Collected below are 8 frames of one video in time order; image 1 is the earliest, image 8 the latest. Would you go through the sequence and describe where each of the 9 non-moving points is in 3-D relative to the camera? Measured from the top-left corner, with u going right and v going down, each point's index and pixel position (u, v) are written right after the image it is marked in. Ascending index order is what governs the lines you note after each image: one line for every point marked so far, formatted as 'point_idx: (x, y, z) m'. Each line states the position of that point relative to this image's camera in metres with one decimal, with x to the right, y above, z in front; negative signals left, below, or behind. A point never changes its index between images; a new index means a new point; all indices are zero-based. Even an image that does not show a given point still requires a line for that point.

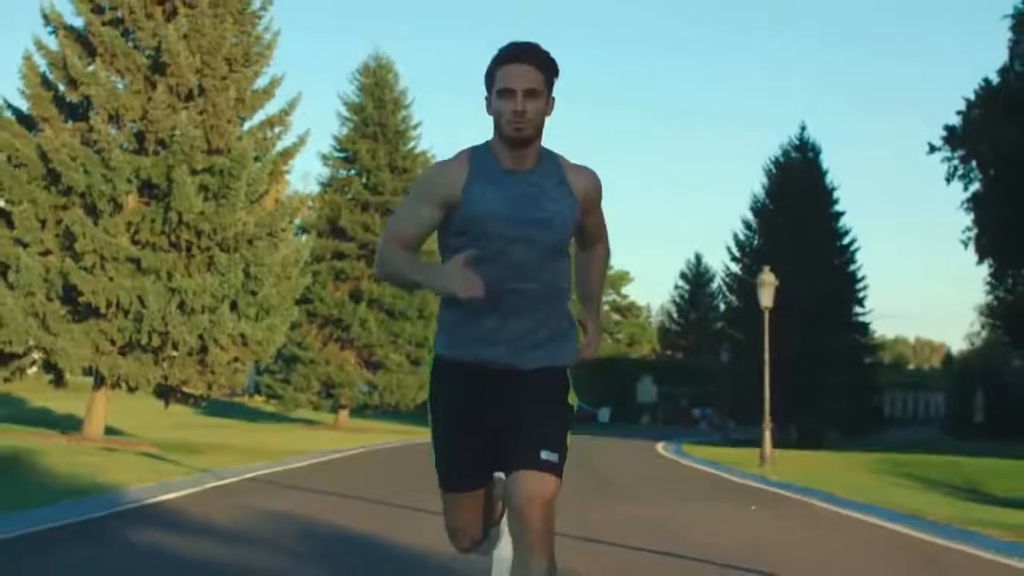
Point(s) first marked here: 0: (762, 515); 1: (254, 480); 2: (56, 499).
0: (+3.5, -3.1, +19.6) m
1: (-3.2, -2.5, +18.7) m
2: (-5.1, -2.3, +15.6) m
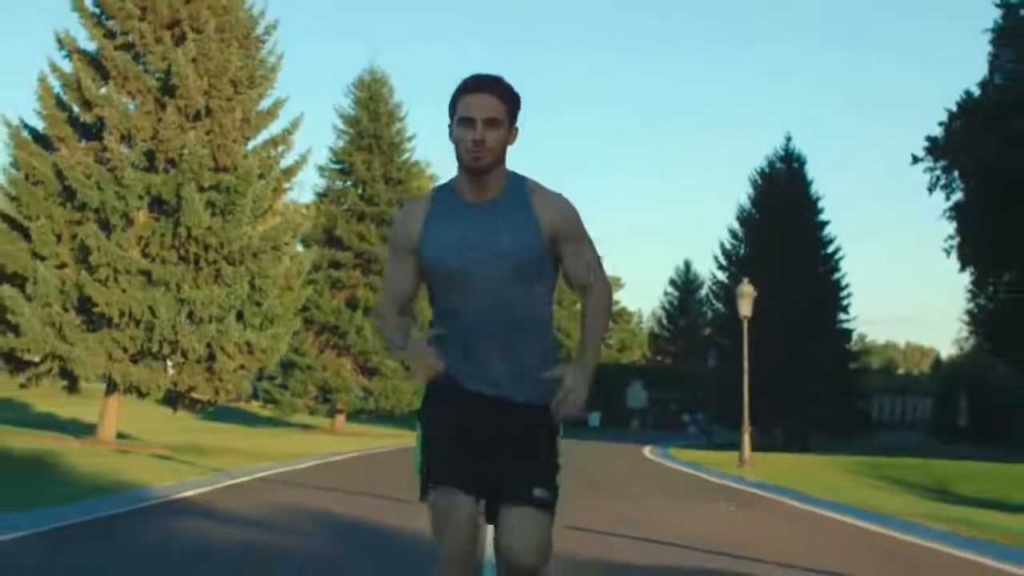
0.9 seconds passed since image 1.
0: (+3.4, -3.3, +21.2) m
1: (-3.4, -2.7, +20.2) m
2: (-5.2, -2.5, +17.1) m
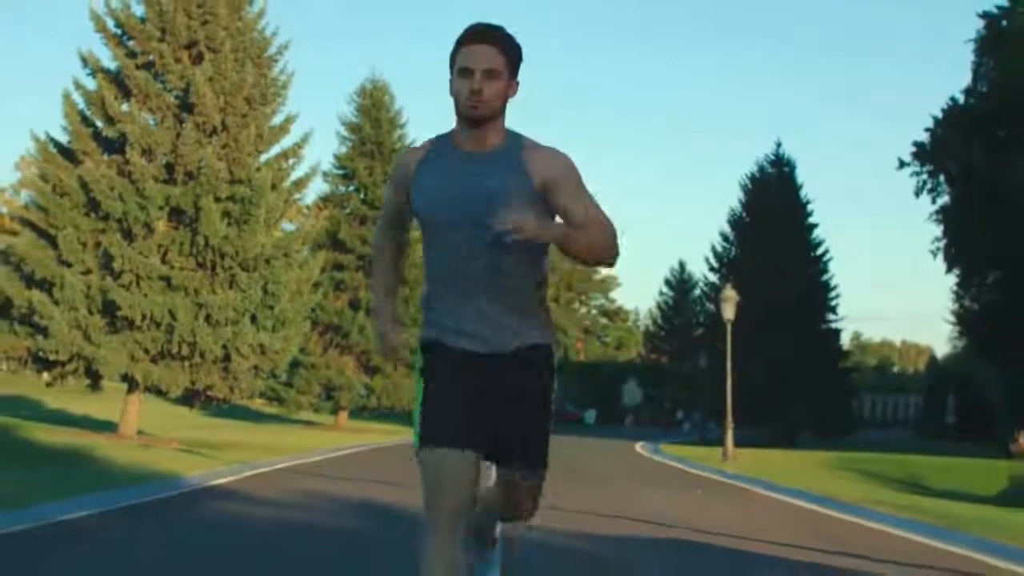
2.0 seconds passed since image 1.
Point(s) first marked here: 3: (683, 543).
0: (+3.4, -3.4, +23.1) m
1: (-3.4, -2.8, +22.2) m
2: (-5.3, -2.6, +19.1) m
3: (+1.8, -2.6, +14.9) m
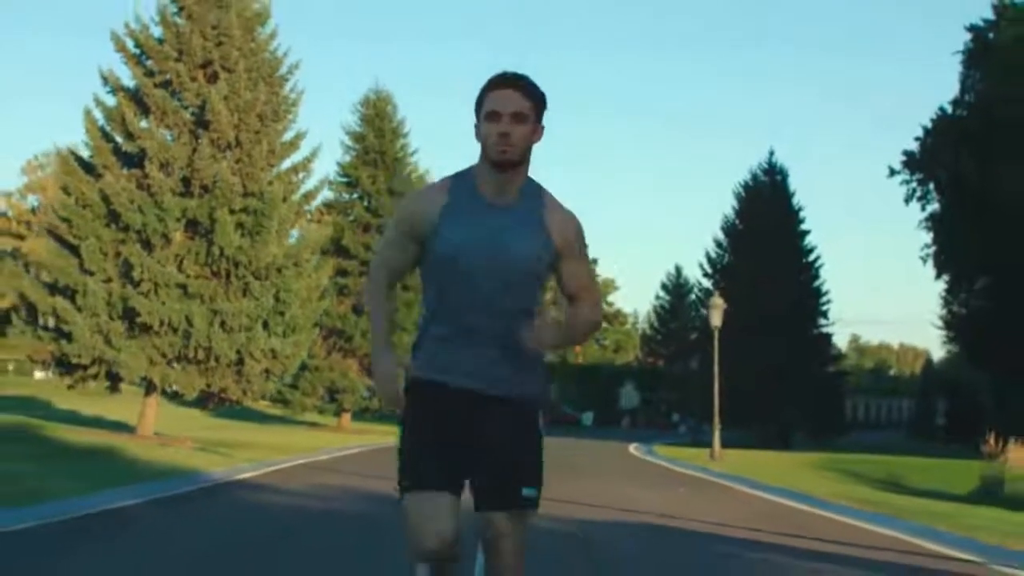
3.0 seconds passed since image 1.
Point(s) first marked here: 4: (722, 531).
0: (+3.3, -3.6, +24.9) m
1: (-3.5, -2.9, +23.9) m
2: (-5.3, -2.8, +20.8) m
3: (+1.7, -2.7, +16.6) m
4: (+2.4, -2.8, +16.6) m
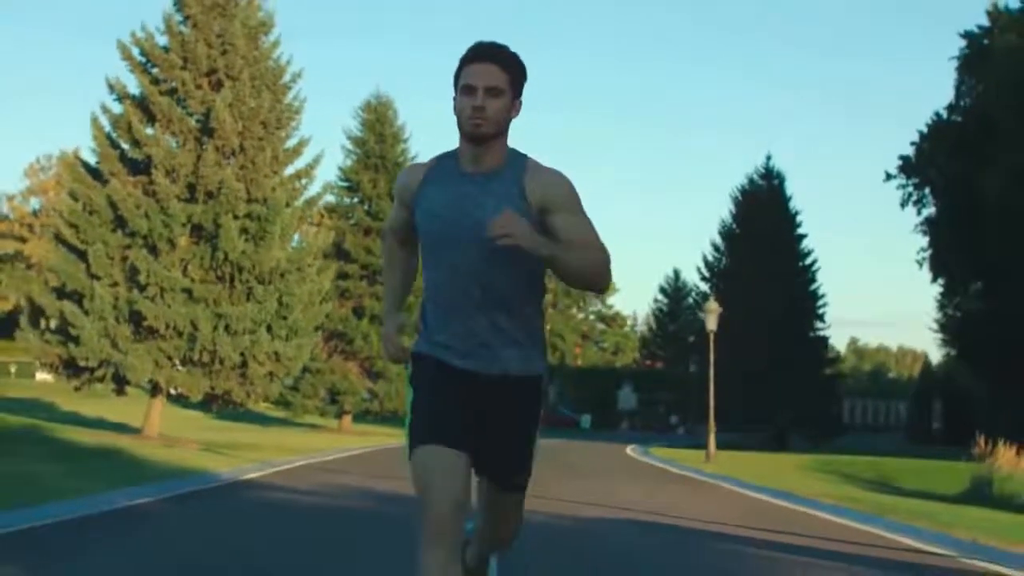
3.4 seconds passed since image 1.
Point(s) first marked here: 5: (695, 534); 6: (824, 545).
0: (+3.3, -3.7, +25.5) m
1: (-3.5, -3.0, +24.5) m
2: (-5.3, -2.9, +21.4) m
3: (+1.7, -2.8, +17.2) m
4: (+2.4, -2.9, +17.2) m
5: (+2.1, -2.7, +16.1) m
6: (+3.3, -2.7, +15.4) m
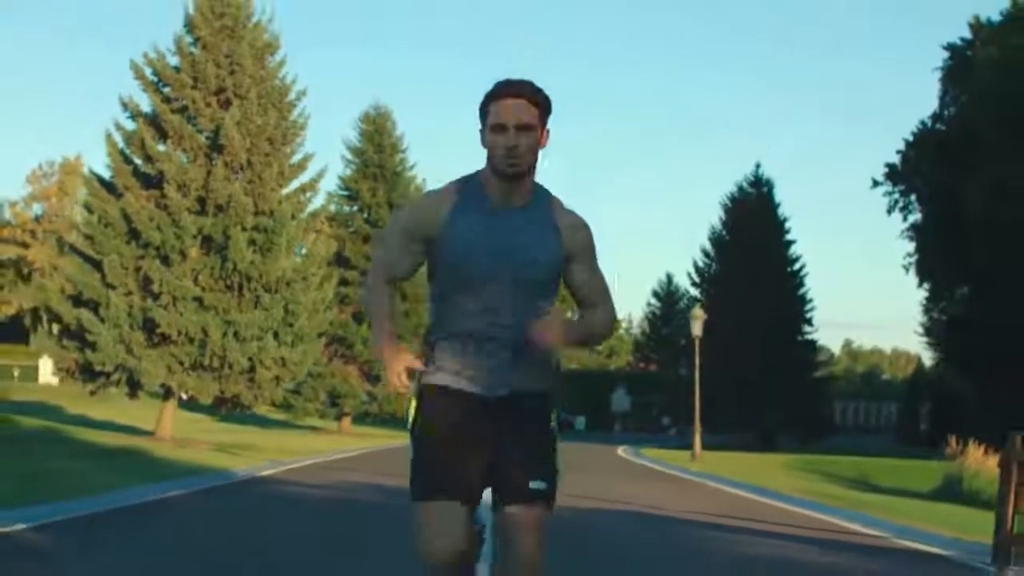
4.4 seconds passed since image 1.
0: (+3.2, -3.9, +27.2) m
1: (-3.6, -3.2, +26.2) m
2: (-5.4, -3.0, +23.1) m
3: (+1.6, -3.0, +19.0) m
4: (+2.3, -3.0, +19.0) m
5: (+2.0, -2.9, +17.8) m
6: (+3.3, -2.9, +17.1) m
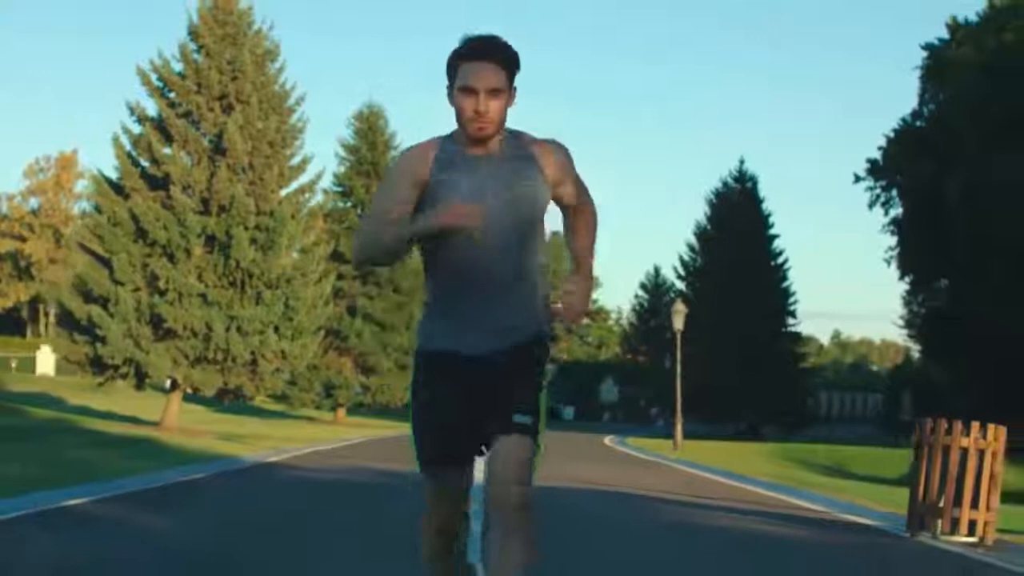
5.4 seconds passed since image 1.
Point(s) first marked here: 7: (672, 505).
0: (+3.0, -3.8, +29.0) m
1: (-3.8, -3.2, +28.0) m
2: (-5.6, -3.0, +24.9) m
3: (+1.5, -3.0, +20.8) m
4: (+2.1, -3.0, +20.7) m
5: (+1.8, -2.9, +19.6) m
6: (+3.1, -2.9, +18.9) m
7: (+2.1, -2.8, +18.2) m
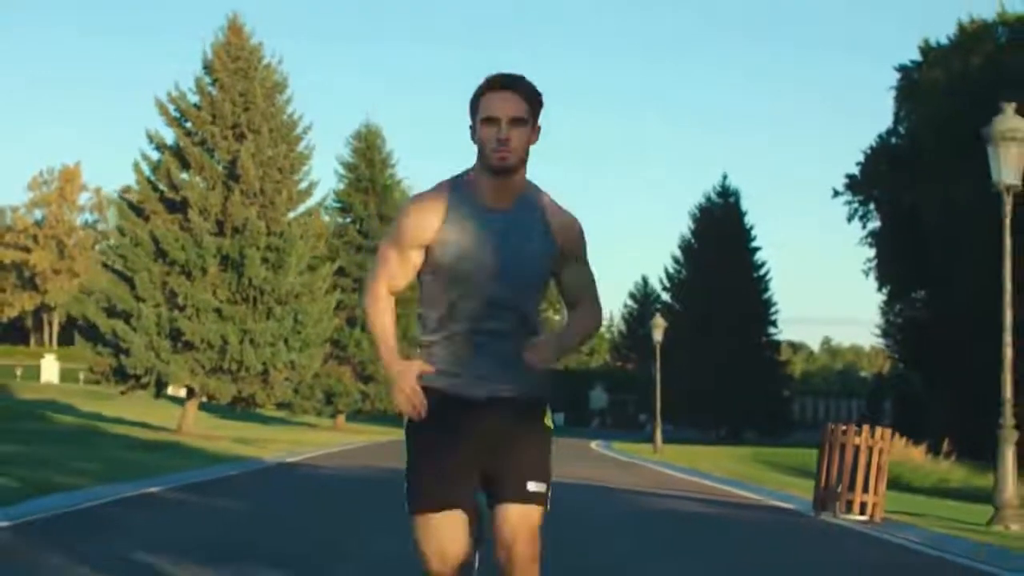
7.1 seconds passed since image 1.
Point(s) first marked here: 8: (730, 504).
0: (+2.8, -4.2, +32.1) m
1: (-4.0, -3.6, +31.0) m
2: (-5.8, -3.4, +27.9) m
3: (+1.3, -3.4, +23.8) m
4: (+2.0, -3.4, +23.8) m
5: (+1.7, -3.3, +22.6) m
6: (+3.0, -3.2, +22.0) m
7: (+1.9, -3.2, +21.3) m
8: (+3.0, -3.1, +20.2) m
